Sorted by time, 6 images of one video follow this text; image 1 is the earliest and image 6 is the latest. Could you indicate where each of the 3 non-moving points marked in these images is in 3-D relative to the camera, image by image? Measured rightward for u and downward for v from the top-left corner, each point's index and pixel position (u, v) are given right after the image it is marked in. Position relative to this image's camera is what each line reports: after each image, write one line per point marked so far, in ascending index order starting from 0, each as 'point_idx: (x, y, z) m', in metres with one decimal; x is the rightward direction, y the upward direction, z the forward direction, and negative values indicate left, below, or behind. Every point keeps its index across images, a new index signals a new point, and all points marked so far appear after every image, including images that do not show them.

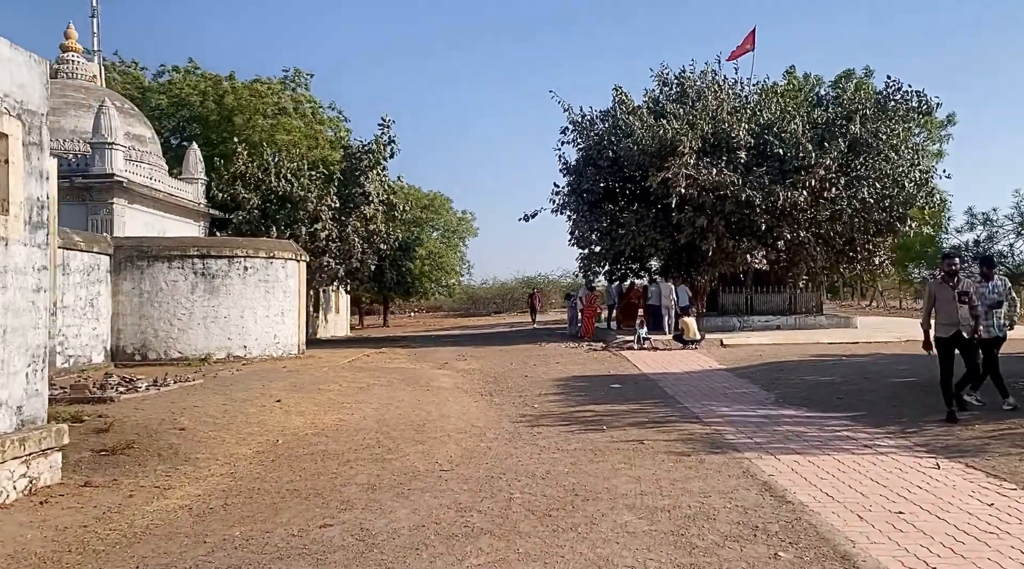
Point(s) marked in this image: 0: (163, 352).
0: (-6.0, -1.2, +15.5) m
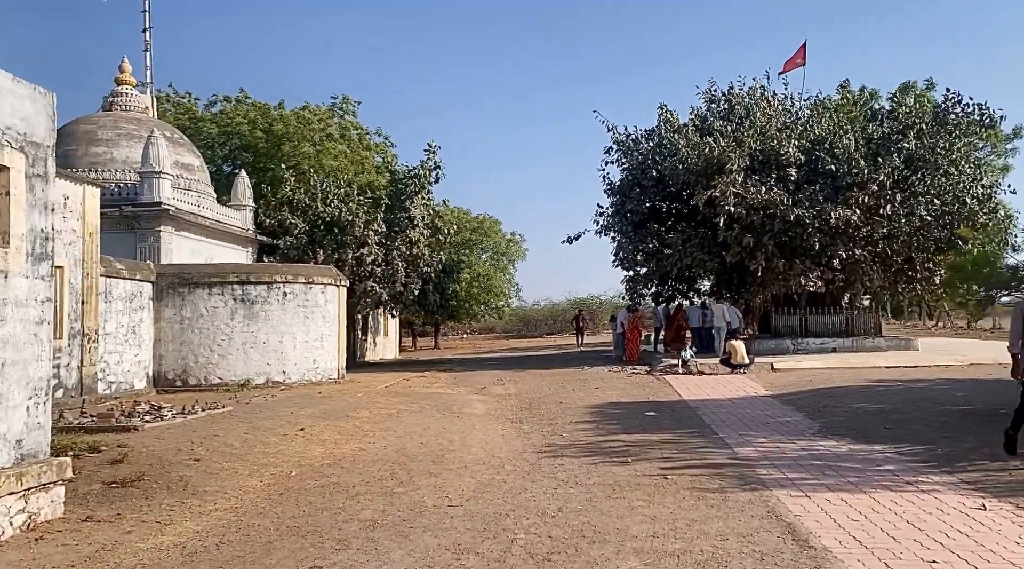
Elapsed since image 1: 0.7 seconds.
0: (-5.3, -1.6, +15.6) m
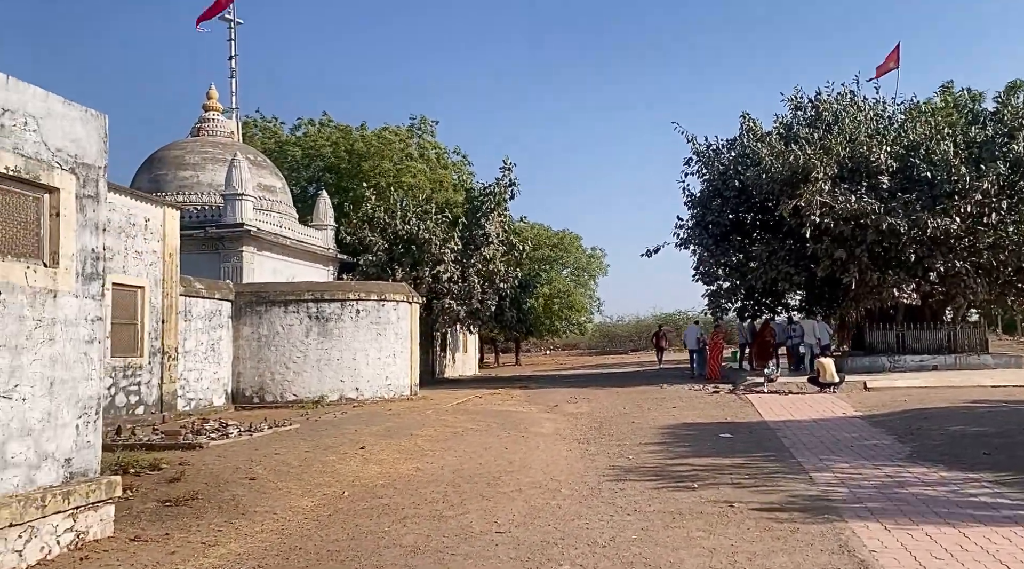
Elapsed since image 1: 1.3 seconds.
0: (-4.1, -1.9, +15.7) m
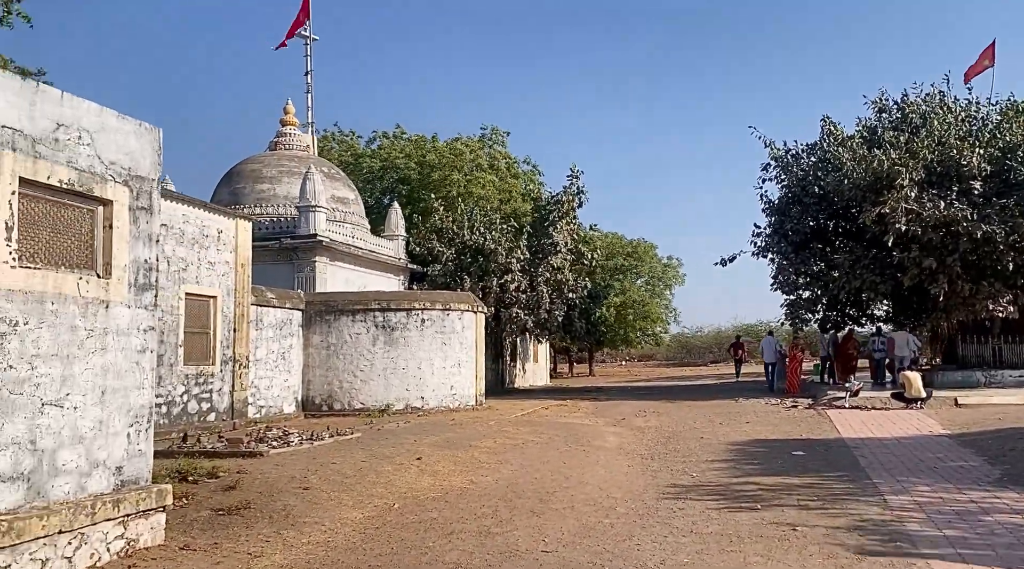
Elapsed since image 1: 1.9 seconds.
0: (-2.9, -2.1, +15.9) m
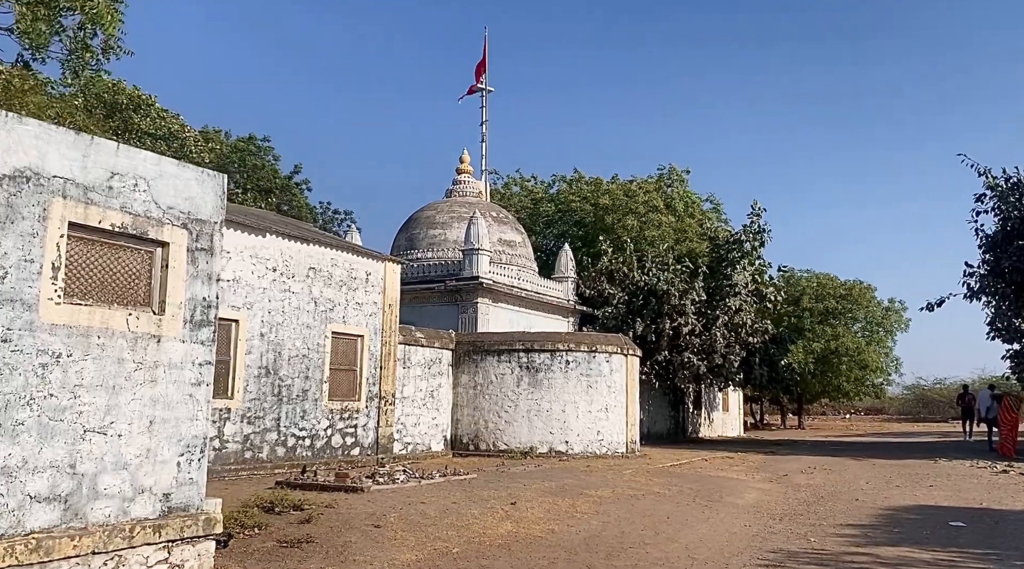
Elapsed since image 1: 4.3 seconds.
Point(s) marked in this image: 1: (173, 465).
0: (-0.3, -2.8, +15.8) m
1: (-2.8, -1.5, +7.6) m
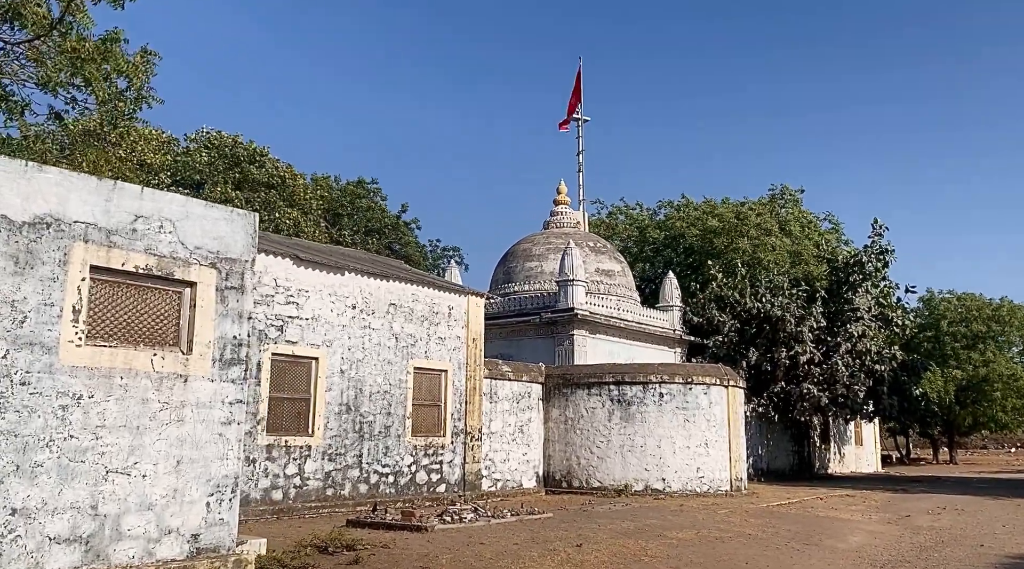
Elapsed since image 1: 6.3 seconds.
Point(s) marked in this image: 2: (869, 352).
0: (+1.3, -3.3, +15.2) m
1: (-2.6, -1.8, +7.5) m
2: (+7.3, -1.4, +18.2) m
